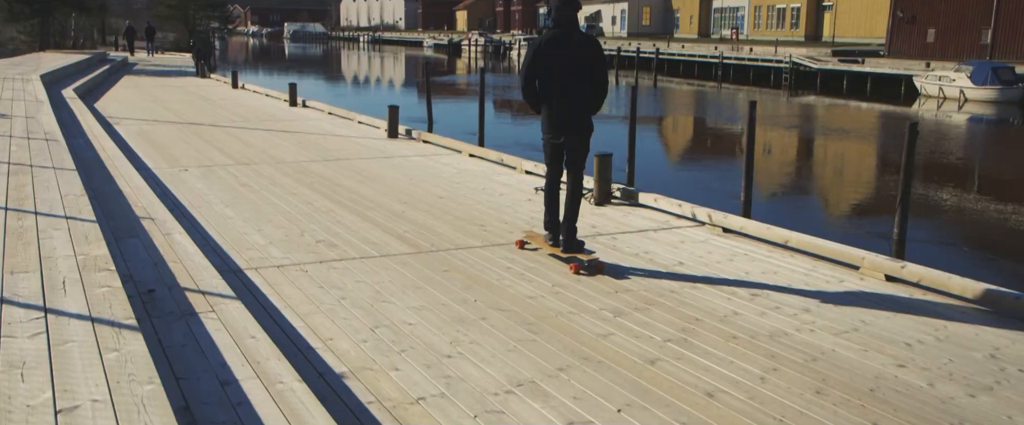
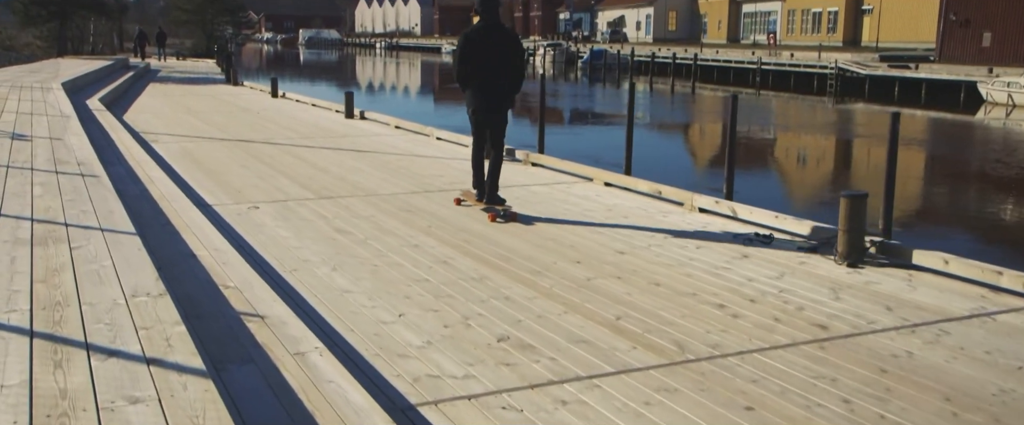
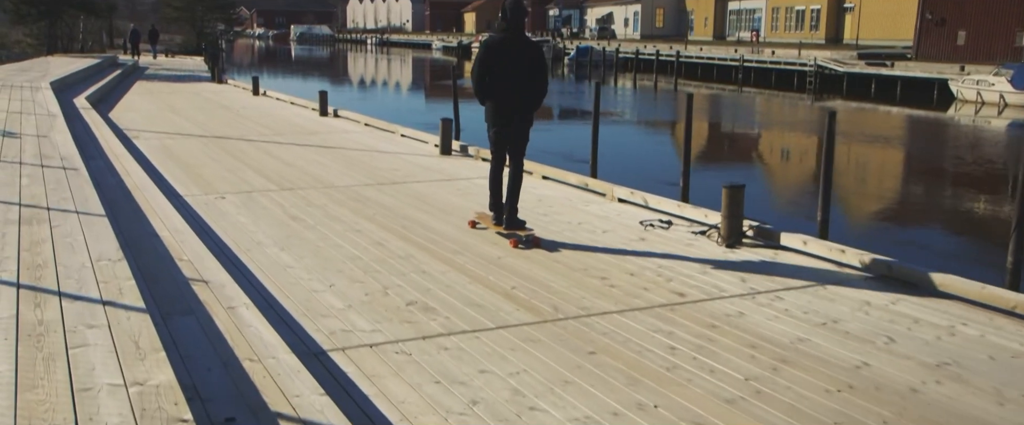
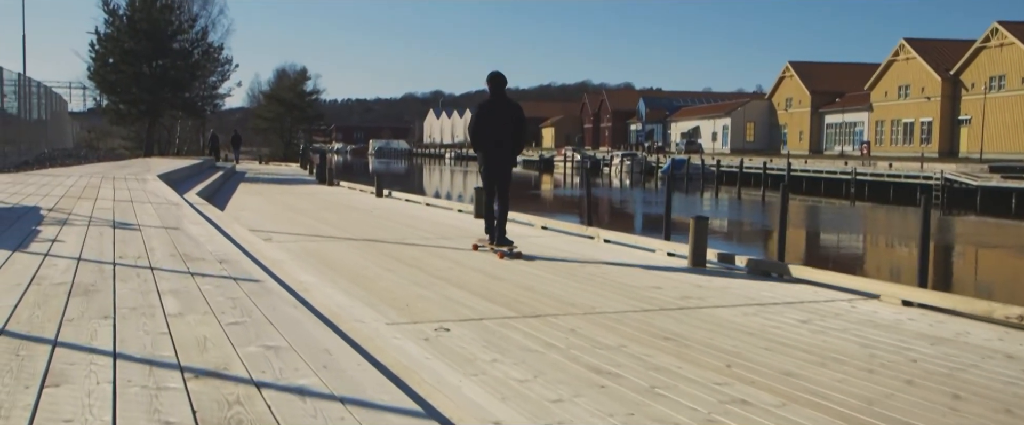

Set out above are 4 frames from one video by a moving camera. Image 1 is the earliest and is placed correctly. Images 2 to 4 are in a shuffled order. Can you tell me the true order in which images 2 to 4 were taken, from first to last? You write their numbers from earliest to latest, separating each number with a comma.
3, 2, 4
